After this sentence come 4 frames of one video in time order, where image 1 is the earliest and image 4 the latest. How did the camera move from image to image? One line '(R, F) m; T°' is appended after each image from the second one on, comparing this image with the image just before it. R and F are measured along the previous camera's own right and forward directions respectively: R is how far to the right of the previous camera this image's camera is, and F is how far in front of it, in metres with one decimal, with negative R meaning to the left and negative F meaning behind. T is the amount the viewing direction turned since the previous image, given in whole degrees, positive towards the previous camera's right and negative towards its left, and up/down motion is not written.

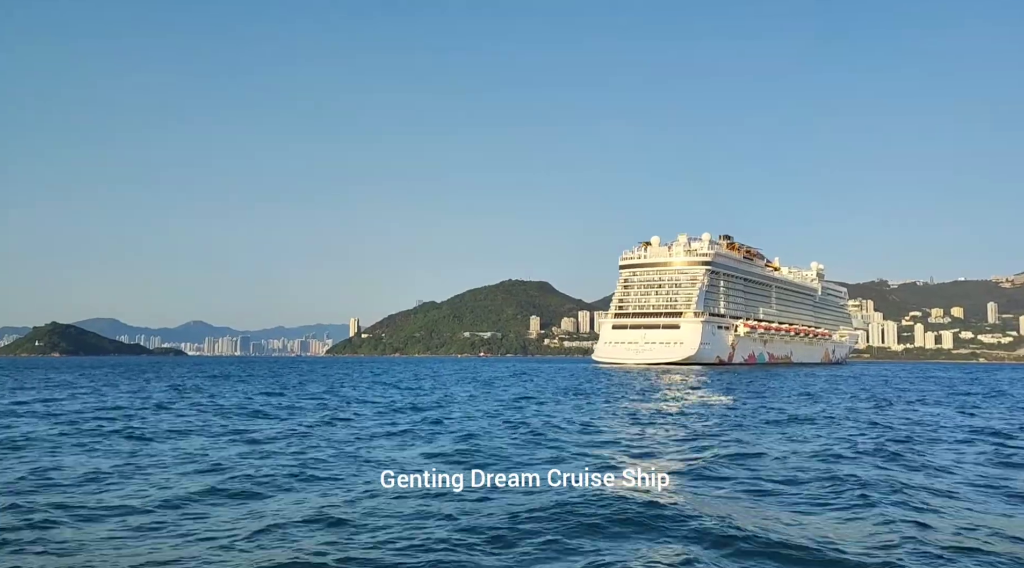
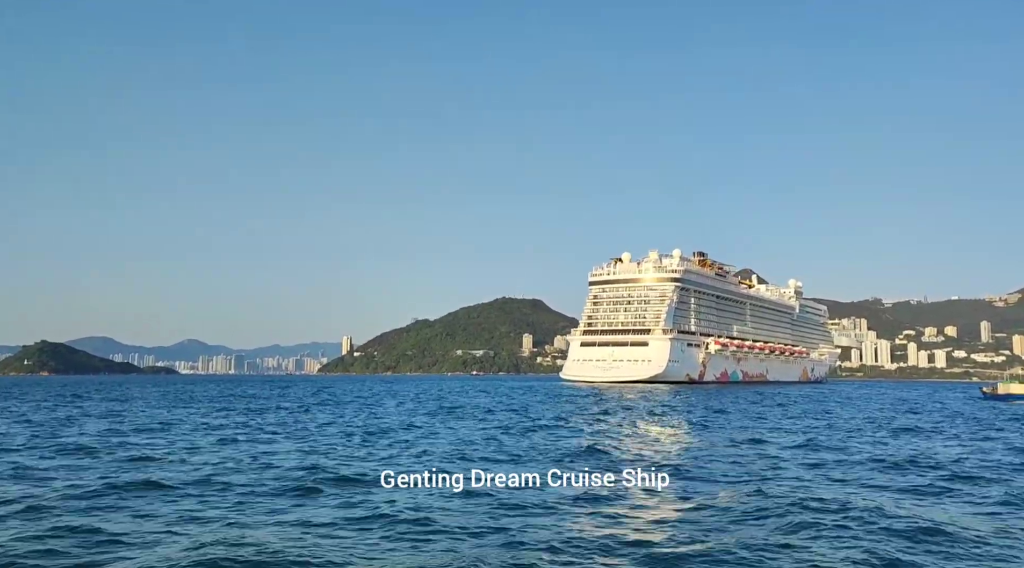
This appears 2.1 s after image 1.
(+2.7, +0.5) m; 0°
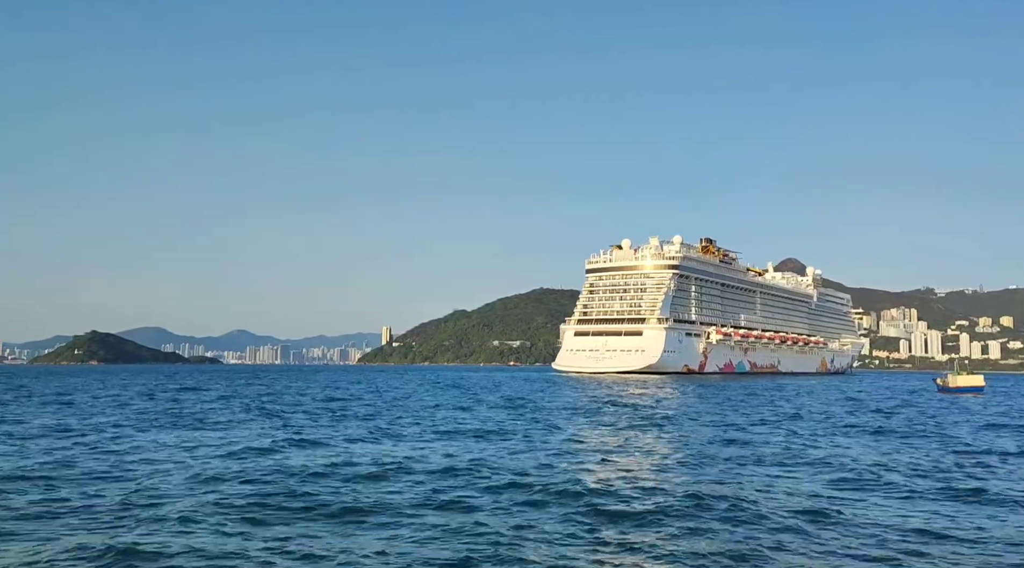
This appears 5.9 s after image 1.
(+4.9, +2.1) m; -4°
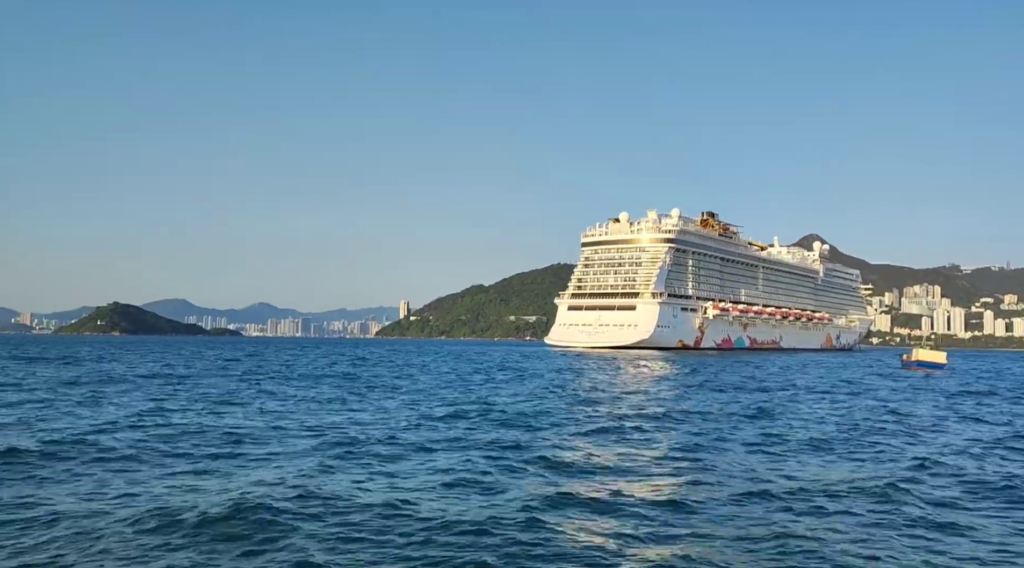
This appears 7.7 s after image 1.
(+2.5, +0.9) m; -2°
